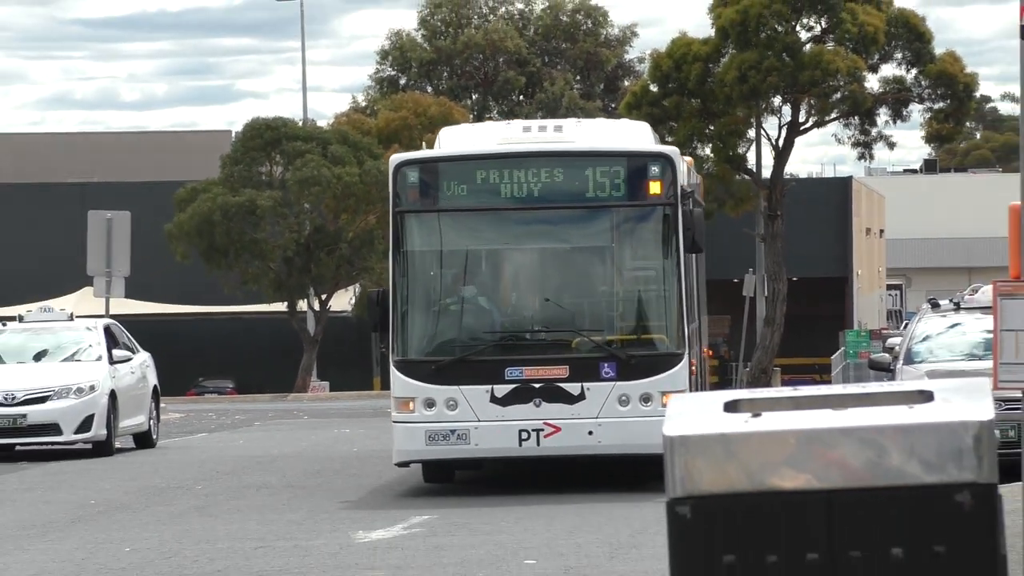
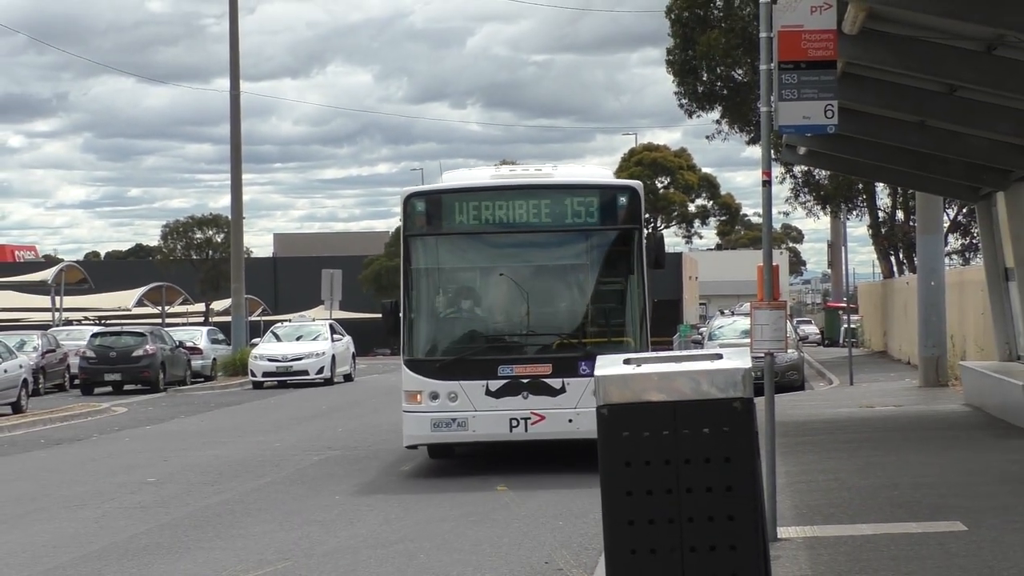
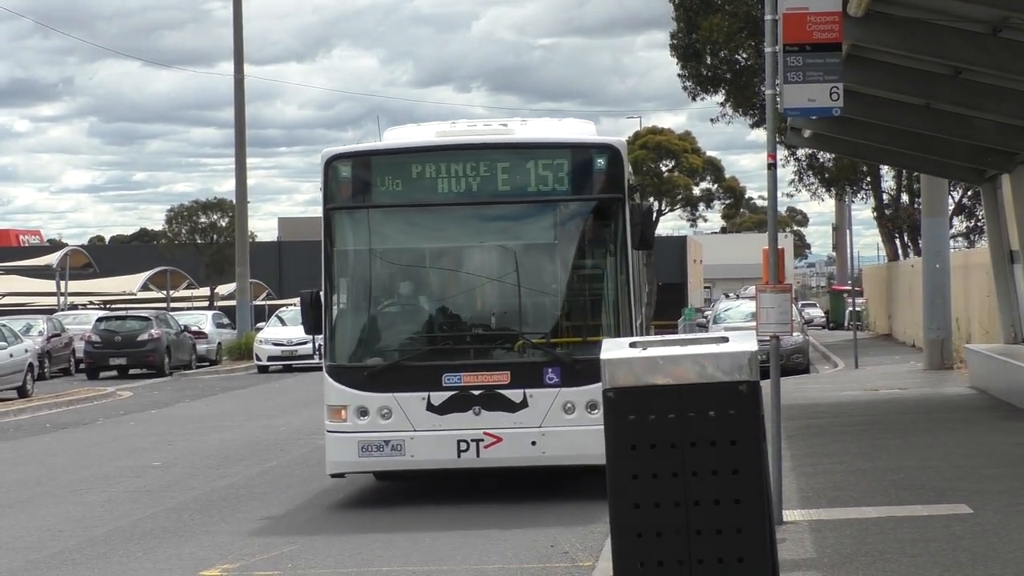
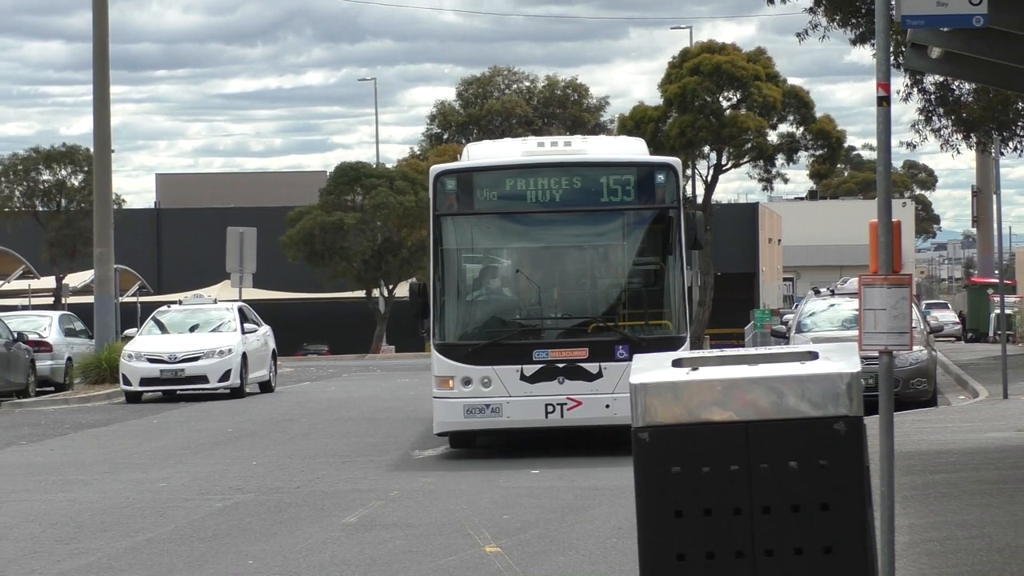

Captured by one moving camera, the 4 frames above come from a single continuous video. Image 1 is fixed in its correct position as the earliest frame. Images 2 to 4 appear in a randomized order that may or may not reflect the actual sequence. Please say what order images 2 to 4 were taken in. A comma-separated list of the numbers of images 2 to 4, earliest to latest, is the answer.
4, 2, 3
